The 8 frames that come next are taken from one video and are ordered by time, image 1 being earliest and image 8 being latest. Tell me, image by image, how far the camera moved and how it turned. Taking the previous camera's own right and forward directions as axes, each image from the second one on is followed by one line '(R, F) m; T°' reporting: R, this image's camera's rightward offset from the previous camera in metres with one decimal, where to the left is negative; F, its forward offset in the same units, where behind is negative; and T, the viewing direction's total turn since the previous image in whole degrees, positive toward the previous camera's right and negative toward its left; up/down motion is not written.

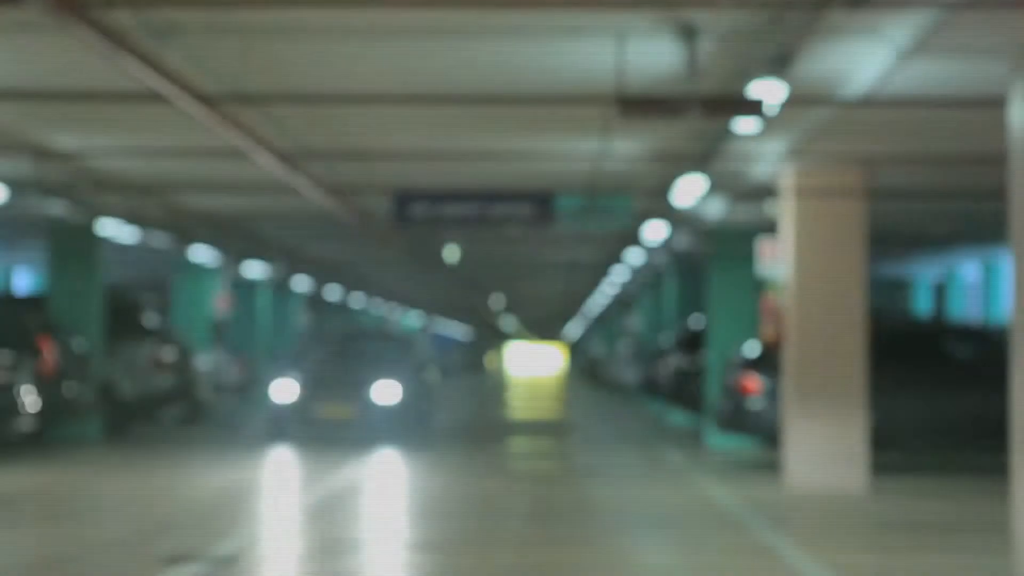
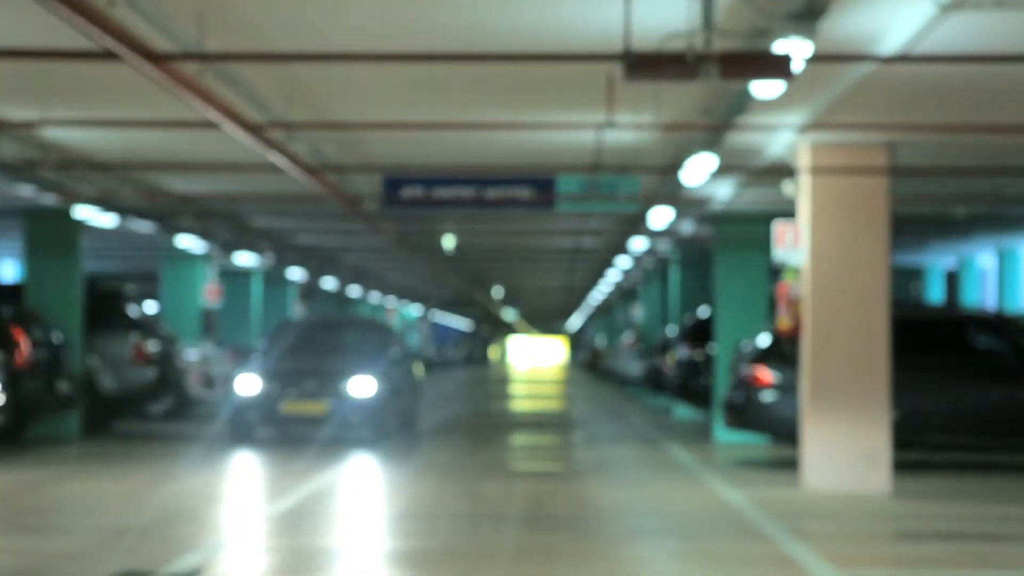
(+0.1, +1.1) m; 0°
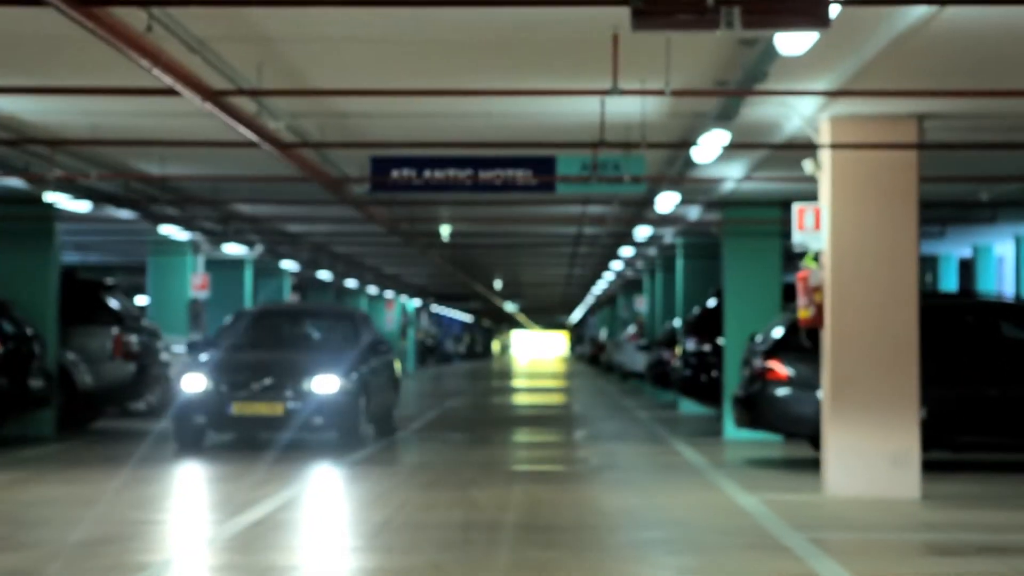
(+0.1, +1.1) m; 0°
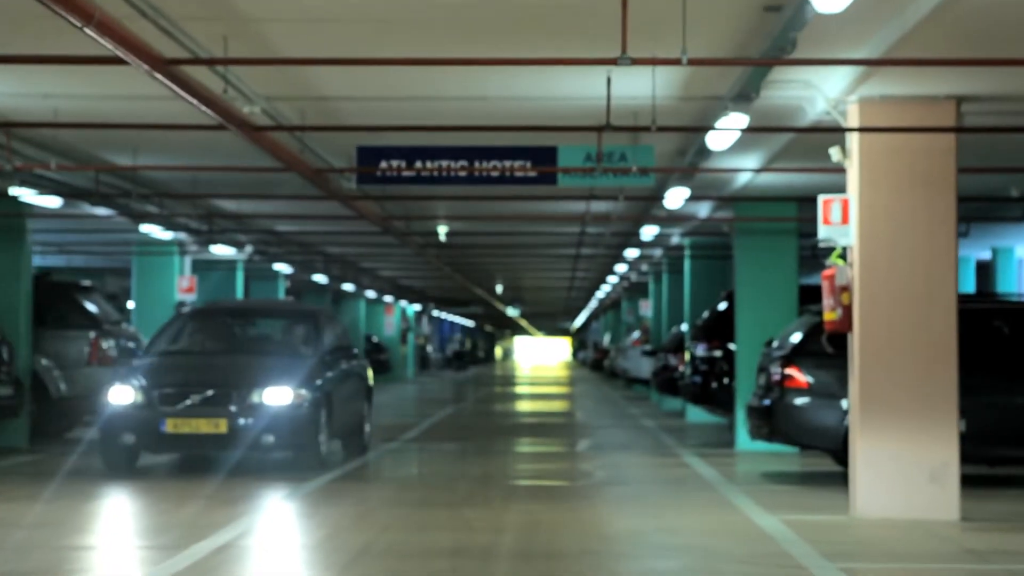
(+0.1, +1.2) m; 0°
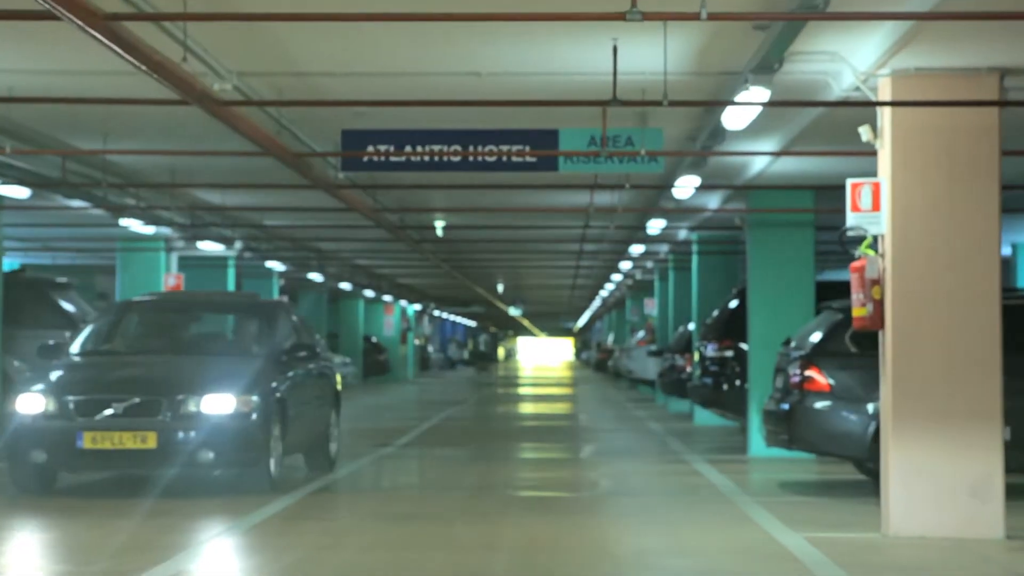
(+0.1, +1.1) m; 0°
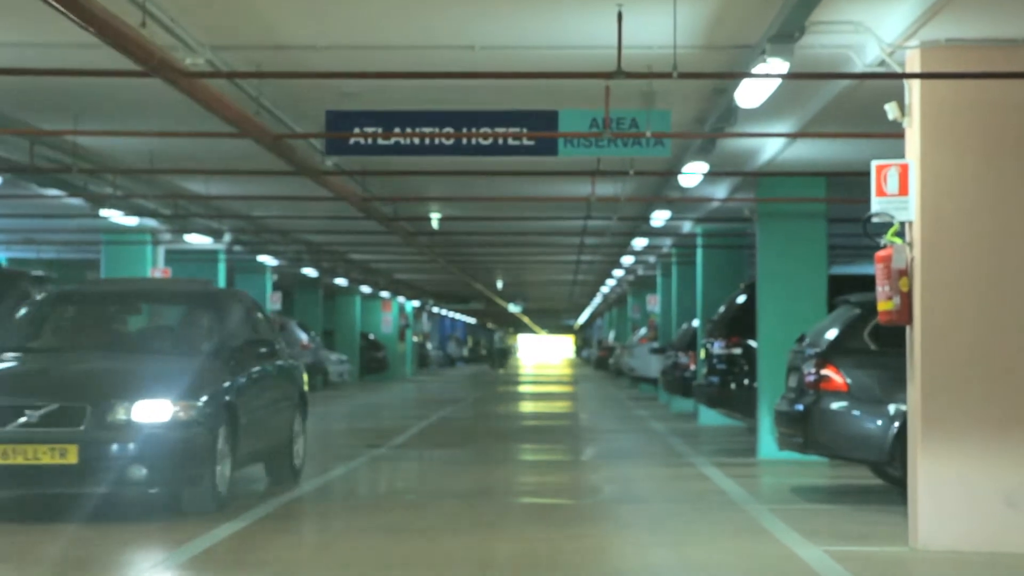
(0.0, +0.9) m; 0°
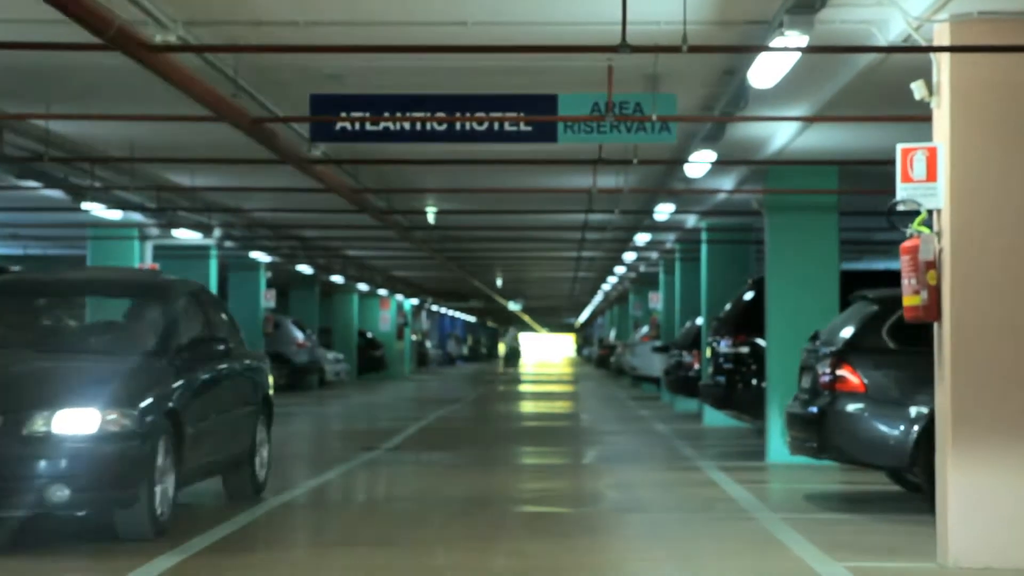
(0.0, +0.8) m; 0°
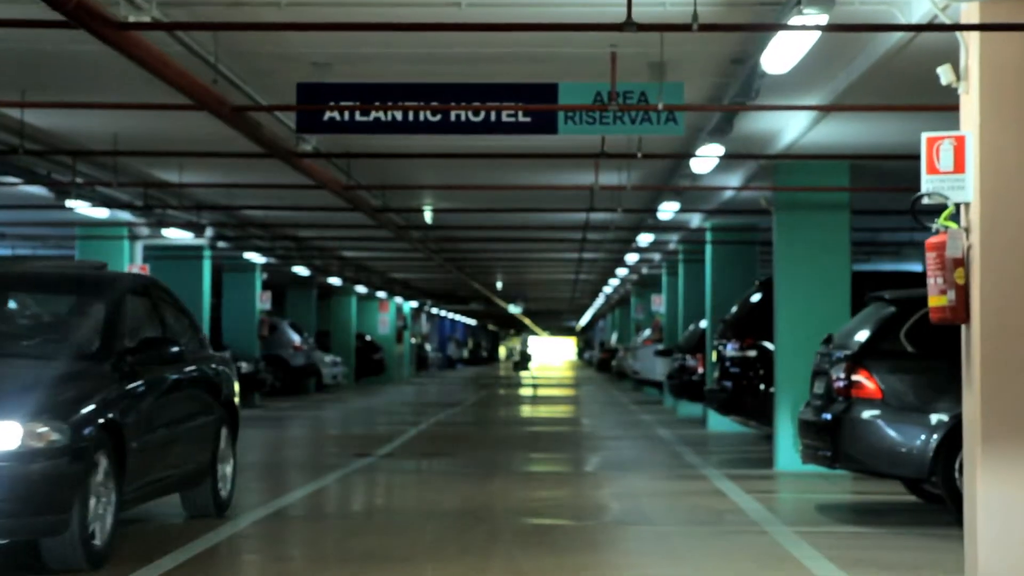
(0.0, +0.6) m; 0°
